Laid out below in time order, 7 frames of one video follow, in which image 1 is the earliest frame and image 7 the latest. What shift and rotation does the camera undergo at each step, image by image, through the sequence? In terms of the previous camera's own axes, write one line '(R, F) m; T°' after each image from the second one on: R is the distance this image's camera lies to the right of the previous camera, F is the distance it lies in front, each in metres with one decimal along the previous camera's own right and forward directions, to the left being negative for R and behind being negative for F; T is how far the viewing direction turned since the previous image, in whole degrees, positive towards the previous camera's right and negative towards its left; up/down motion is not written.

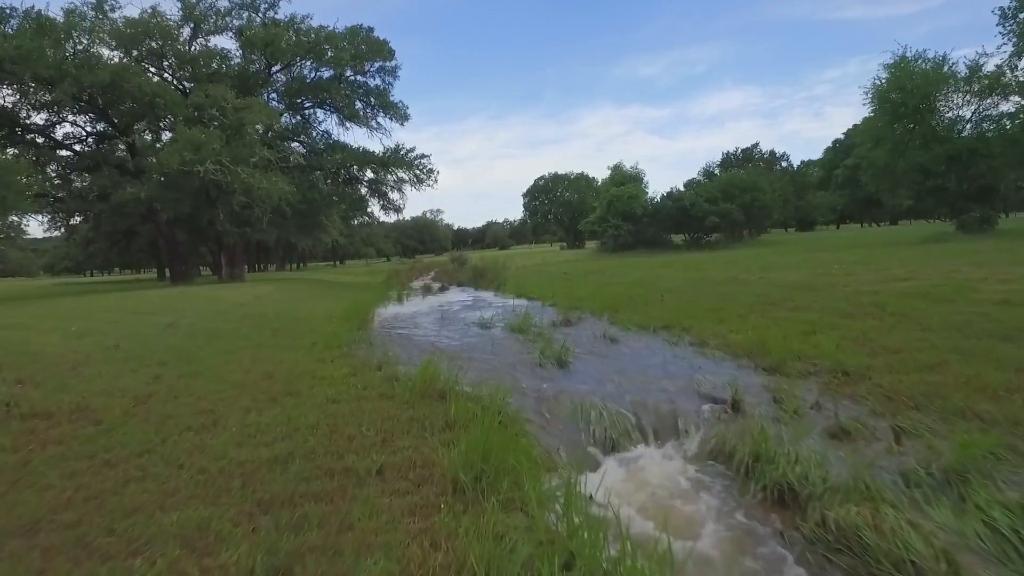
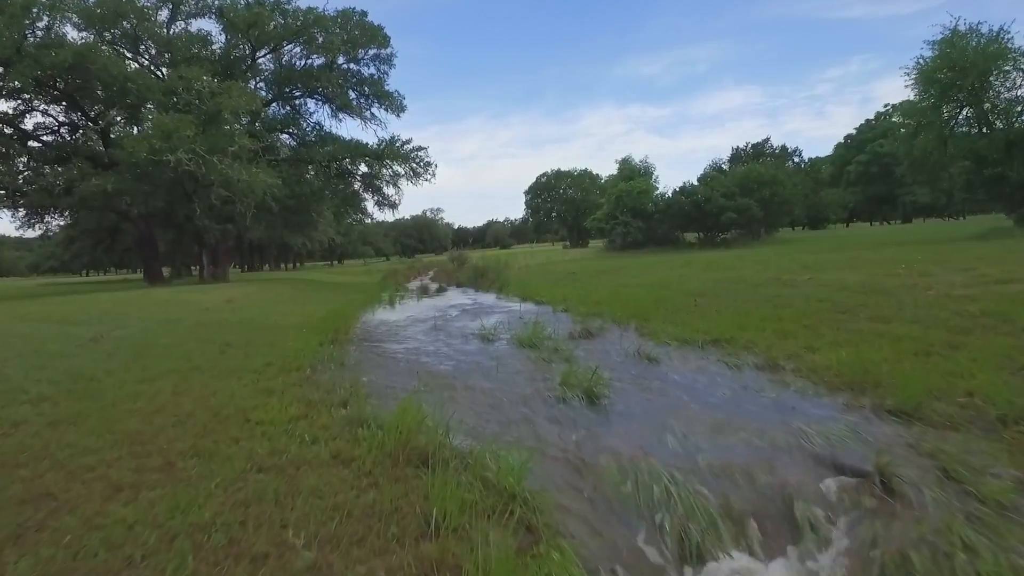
(-0.1, +2.4) m; 0°
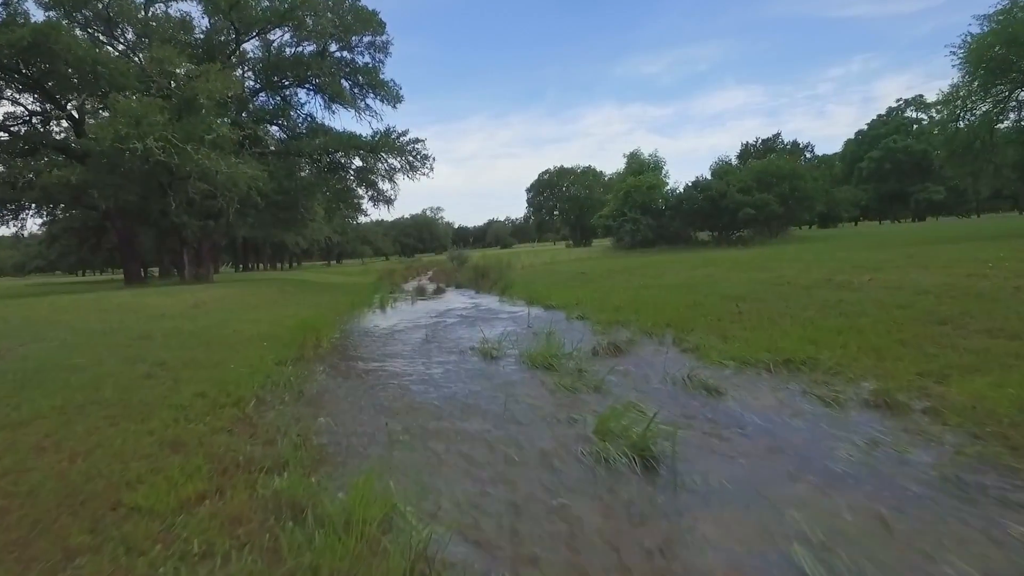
(-0.1, +2.2) m; 0°
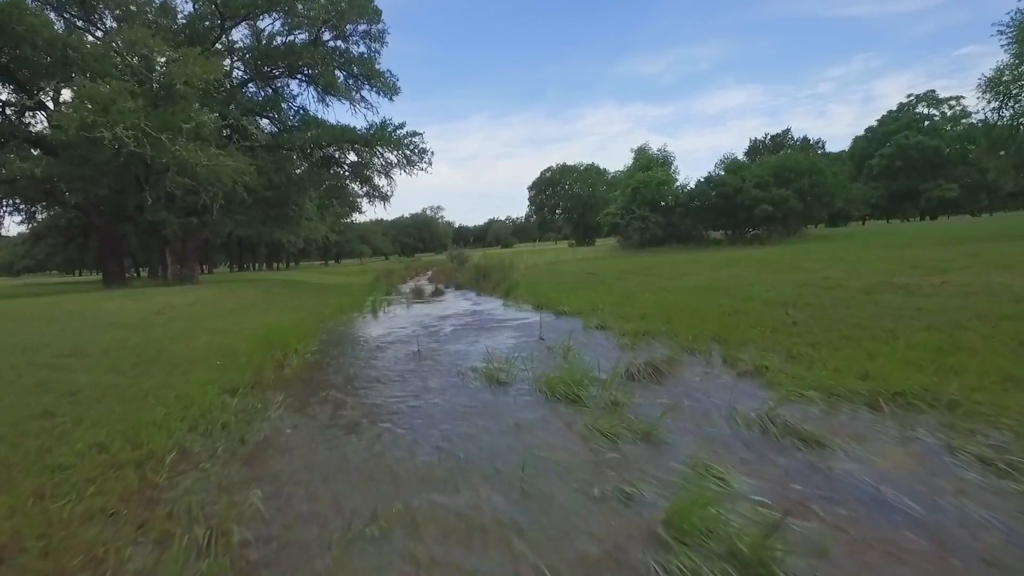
(-0.1, +1.8) m; 0°
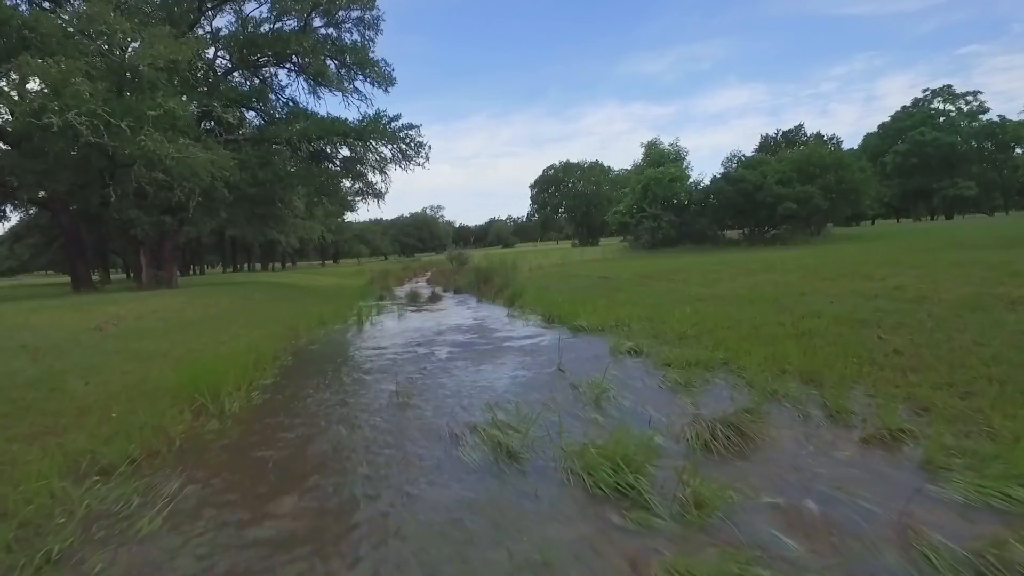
(-0.1, +2.2) m; 0°
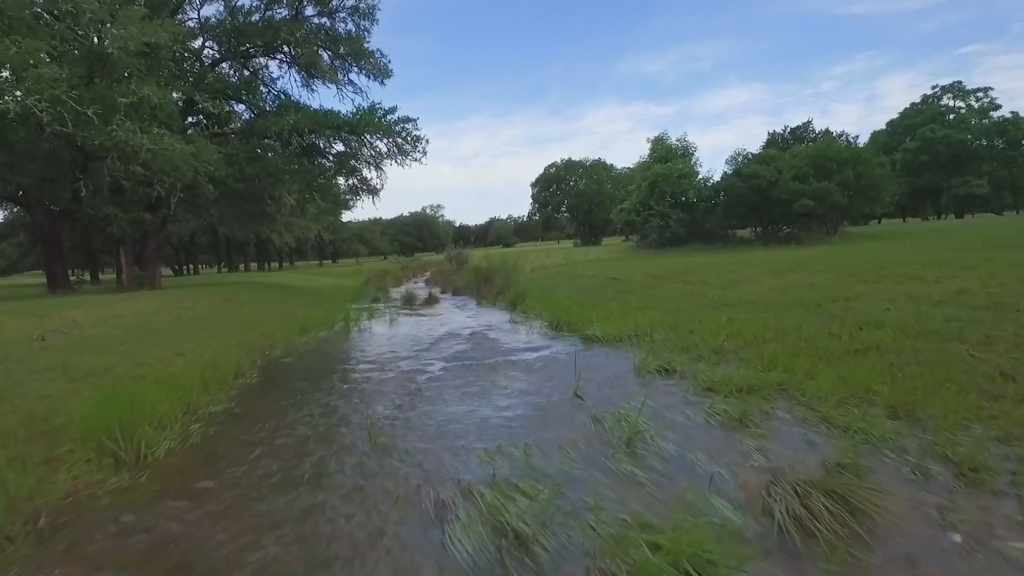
(0.0, +1.4) m; 0°
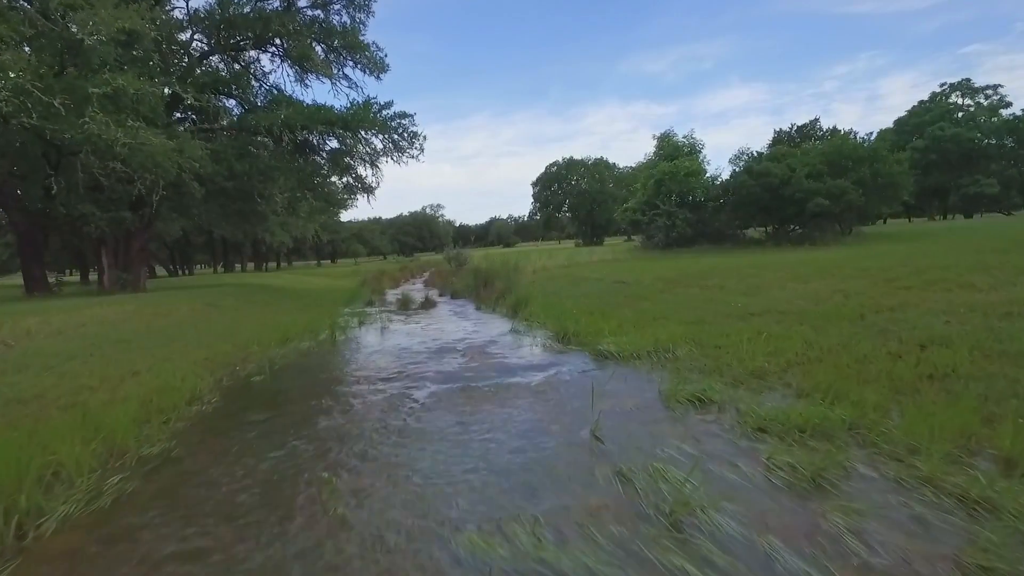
(0.0, +1.2) m; 0°
